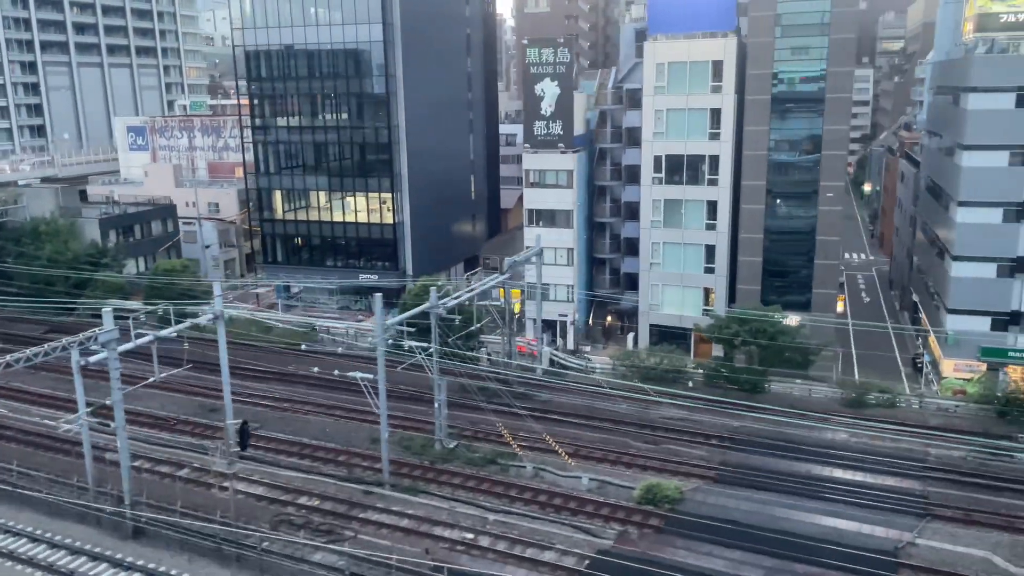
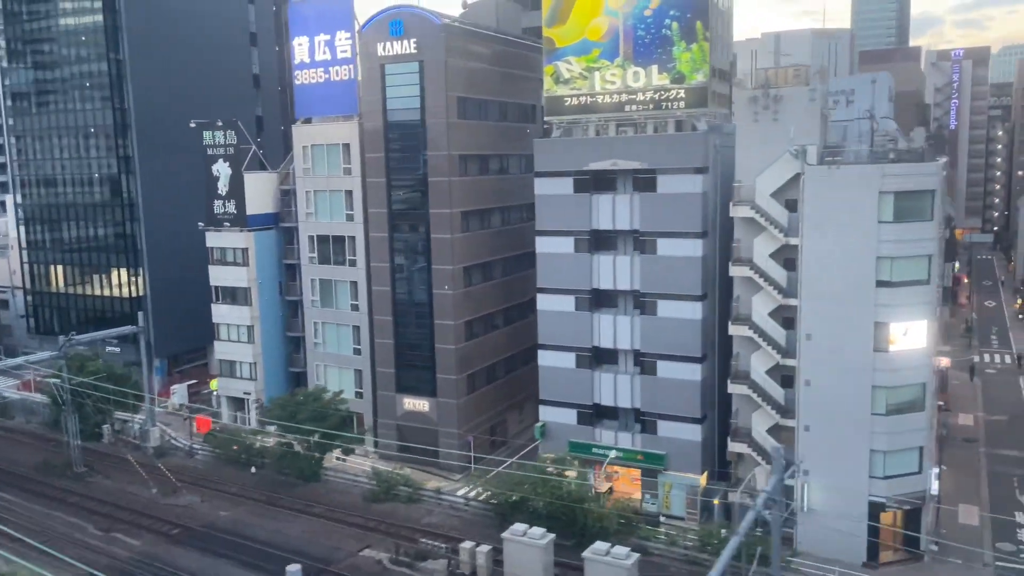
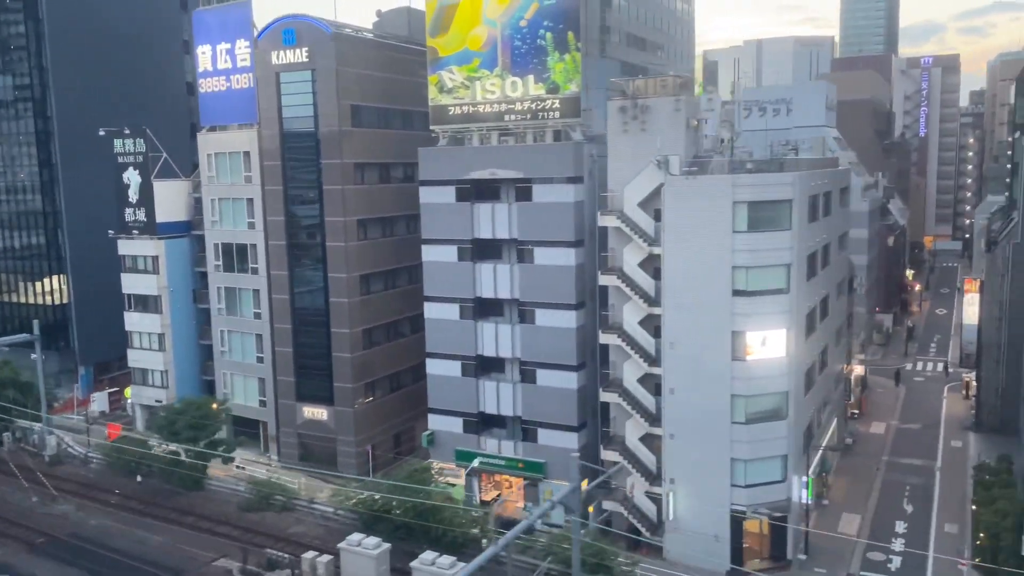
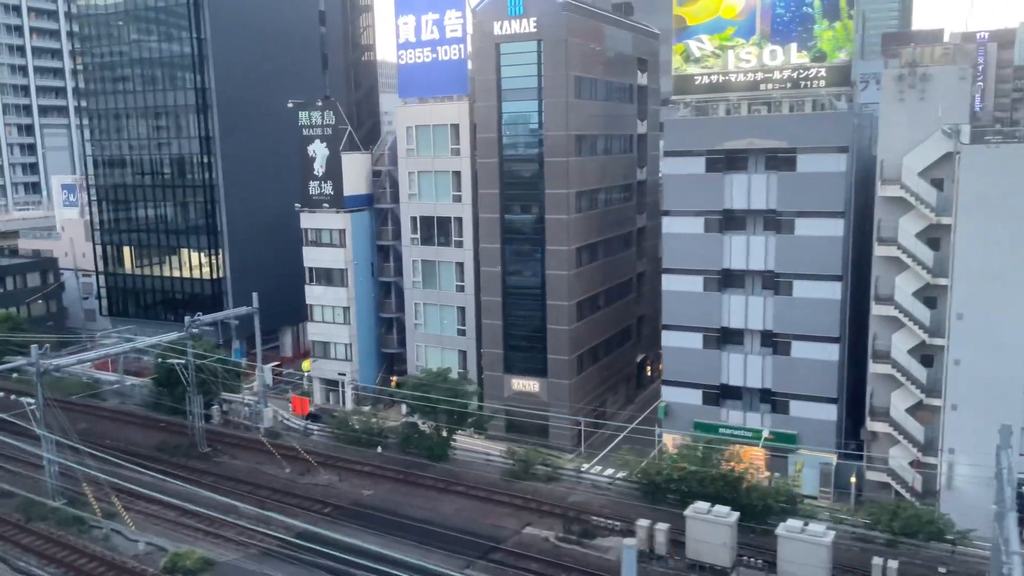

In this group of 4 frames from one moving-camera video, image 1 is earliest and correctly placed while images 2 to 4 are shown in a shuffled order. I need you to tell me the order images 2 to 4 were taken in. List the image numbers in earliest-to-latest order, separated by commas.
4, 2, 3
